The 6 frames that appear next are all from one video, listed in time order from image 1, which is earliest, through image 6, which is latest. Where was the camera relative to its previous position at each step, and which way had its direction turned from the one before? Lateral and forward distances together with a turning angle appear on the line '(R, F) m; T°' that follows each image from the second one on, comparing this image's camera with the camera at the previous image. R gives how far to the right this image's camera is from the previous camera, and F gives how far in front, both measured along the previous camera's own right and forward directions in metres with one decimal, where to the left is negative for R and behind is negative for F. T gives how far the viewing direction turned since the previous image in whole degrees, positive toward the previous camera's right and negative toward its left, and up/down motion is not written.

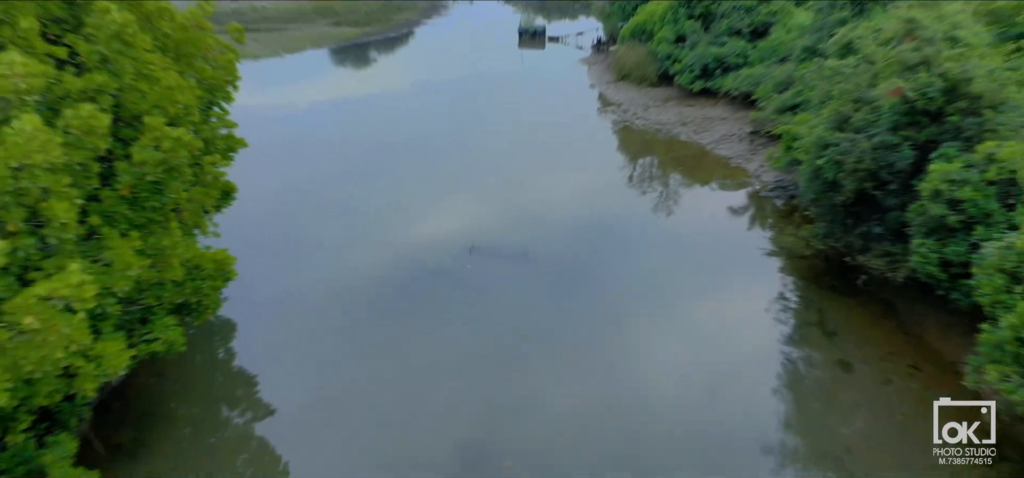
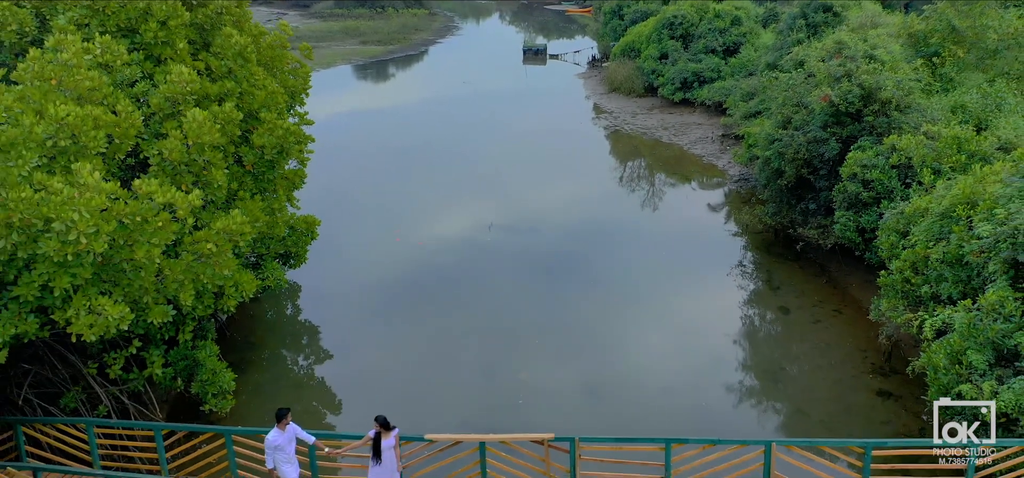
(-0.4, -2.6) m; +1°
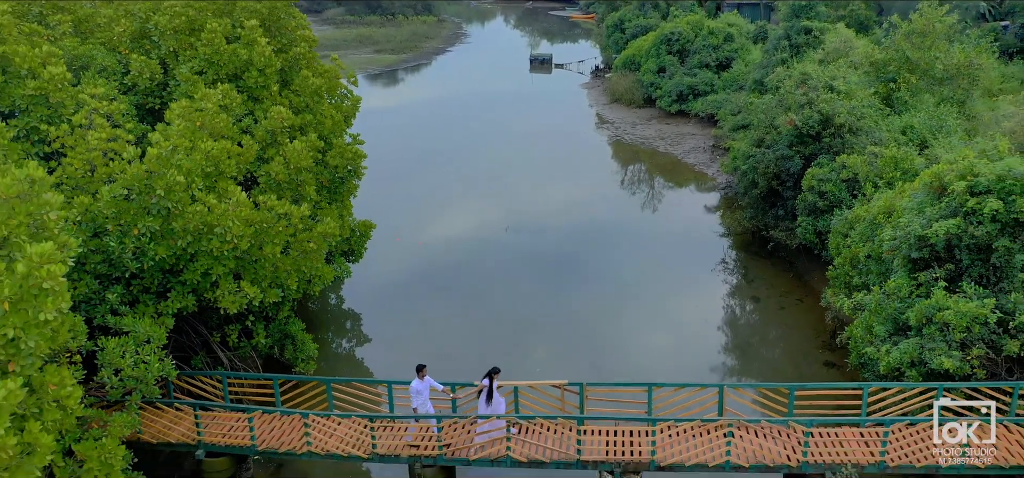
(-0.3, -2.6) m; 0°
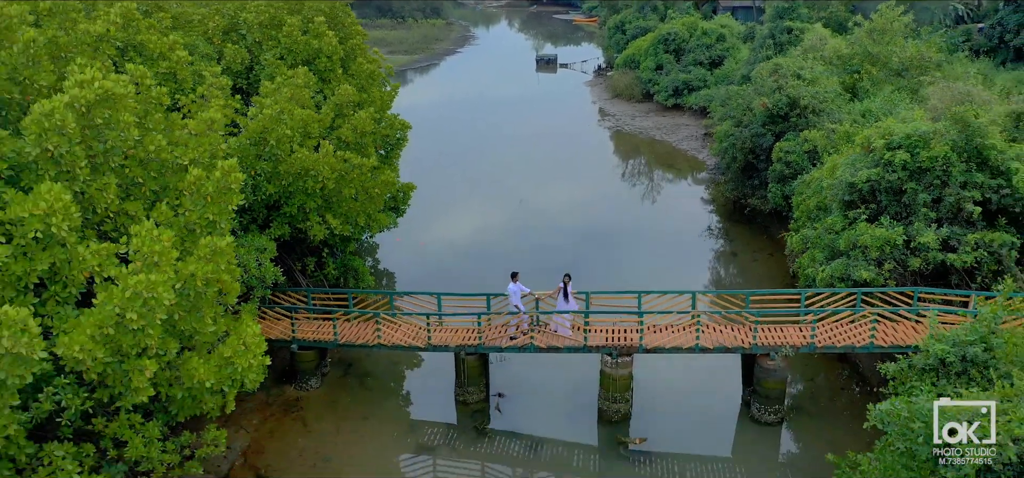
(-0.3, -2.9) m; 0°
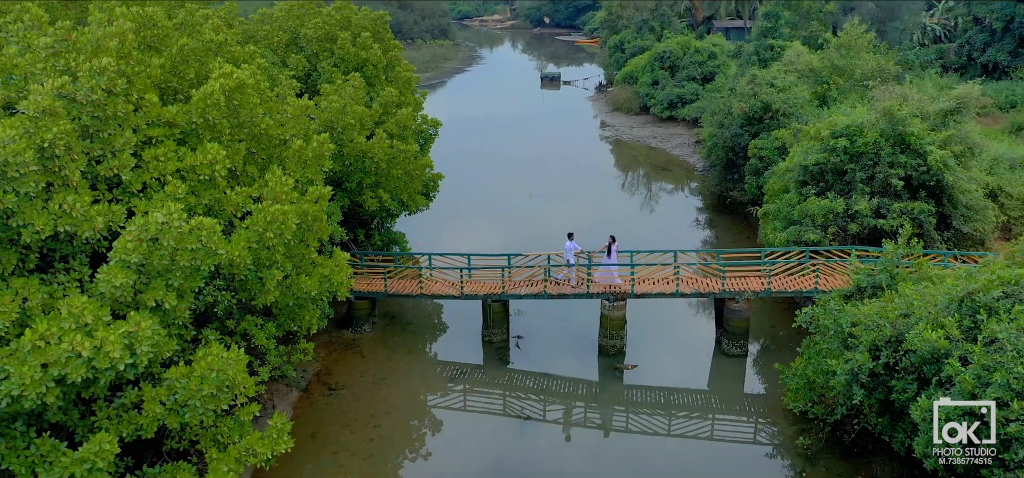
(-0.3, -2.9) m; 0°
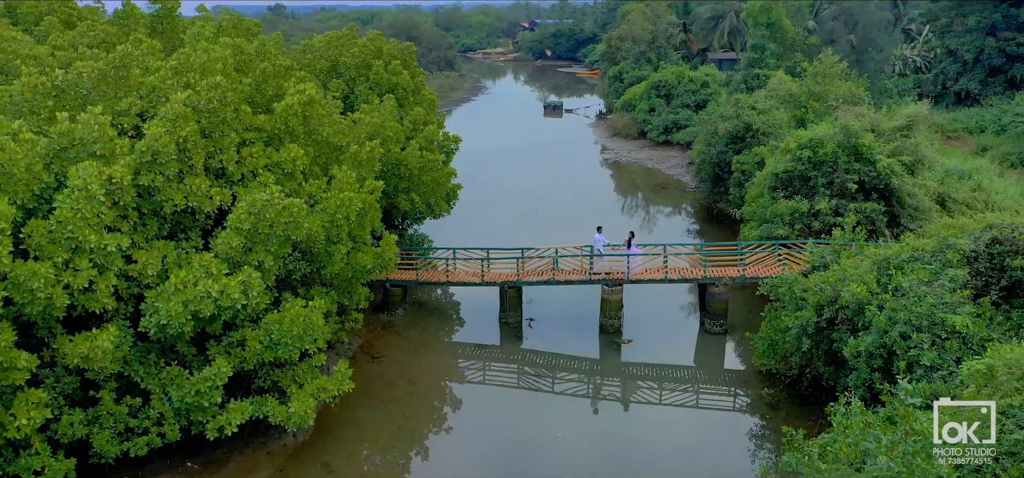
(-0.3, -2.6) m; 0°
